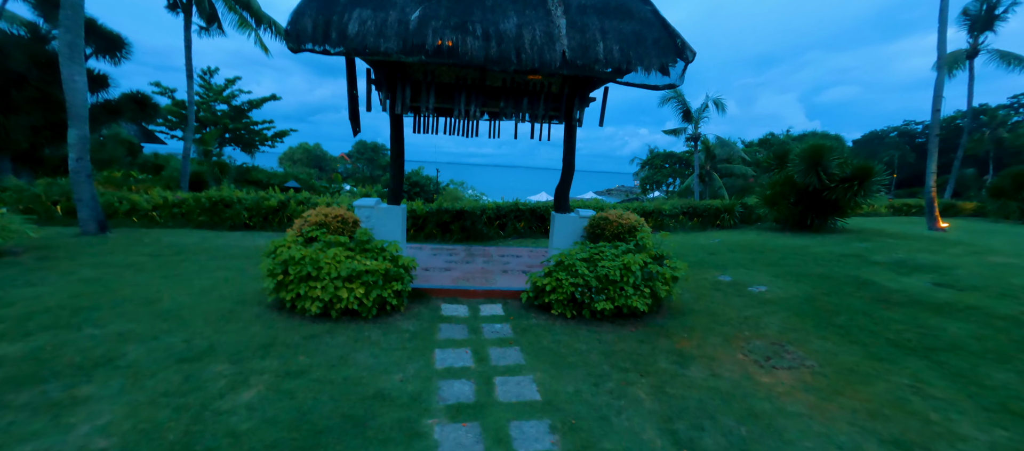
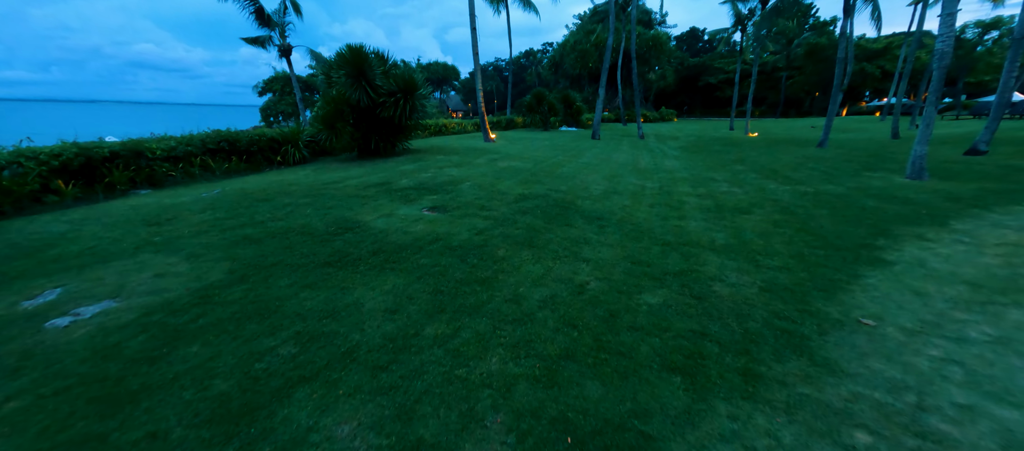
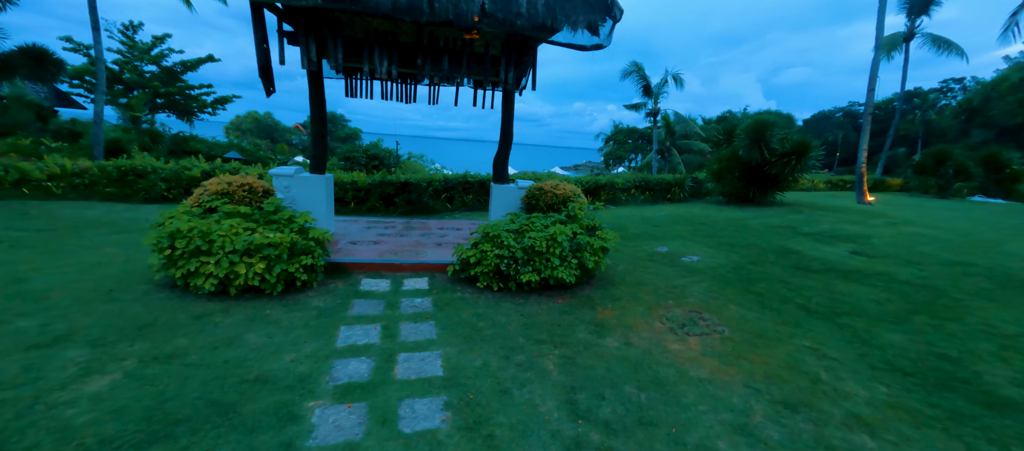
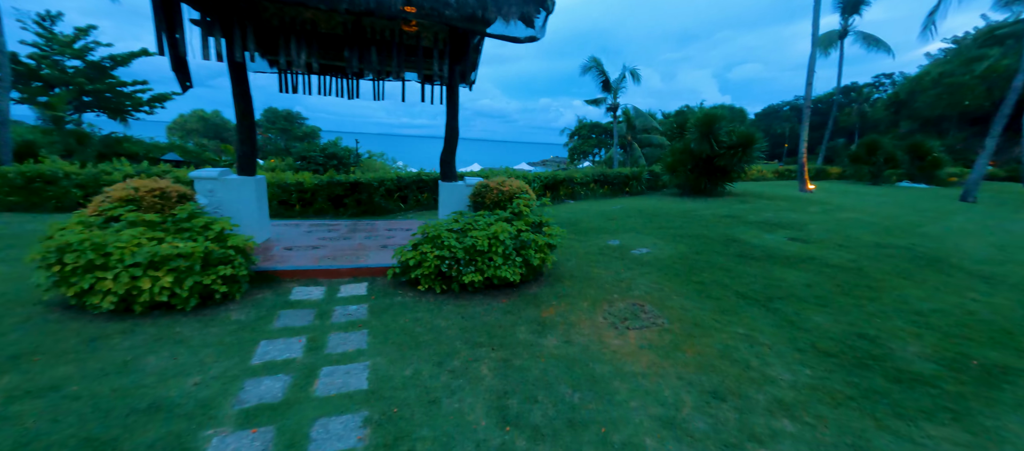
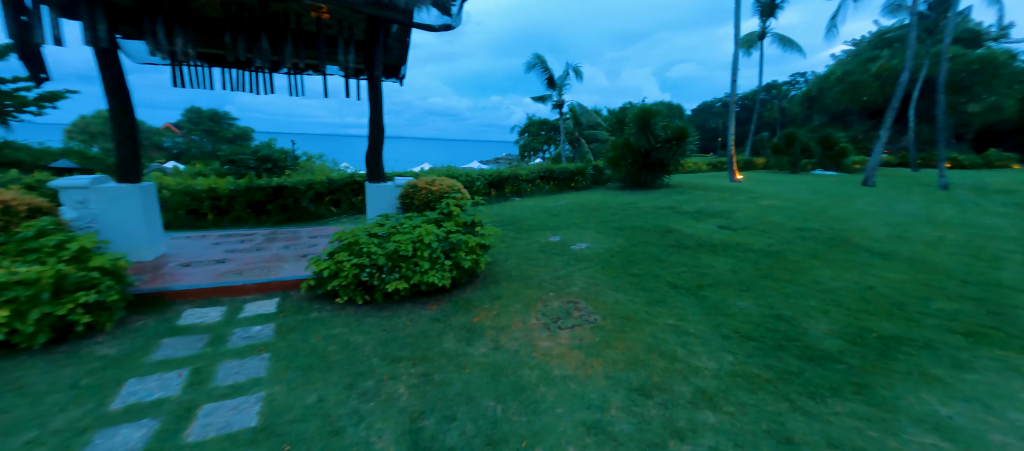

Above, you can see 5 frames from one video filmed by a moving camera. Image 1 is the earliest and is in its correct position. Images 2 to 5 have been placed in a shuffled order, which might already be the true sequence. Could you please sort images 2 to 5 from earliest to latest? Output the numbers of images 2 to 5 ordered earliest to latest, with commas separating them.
3, 4, 5, 2
